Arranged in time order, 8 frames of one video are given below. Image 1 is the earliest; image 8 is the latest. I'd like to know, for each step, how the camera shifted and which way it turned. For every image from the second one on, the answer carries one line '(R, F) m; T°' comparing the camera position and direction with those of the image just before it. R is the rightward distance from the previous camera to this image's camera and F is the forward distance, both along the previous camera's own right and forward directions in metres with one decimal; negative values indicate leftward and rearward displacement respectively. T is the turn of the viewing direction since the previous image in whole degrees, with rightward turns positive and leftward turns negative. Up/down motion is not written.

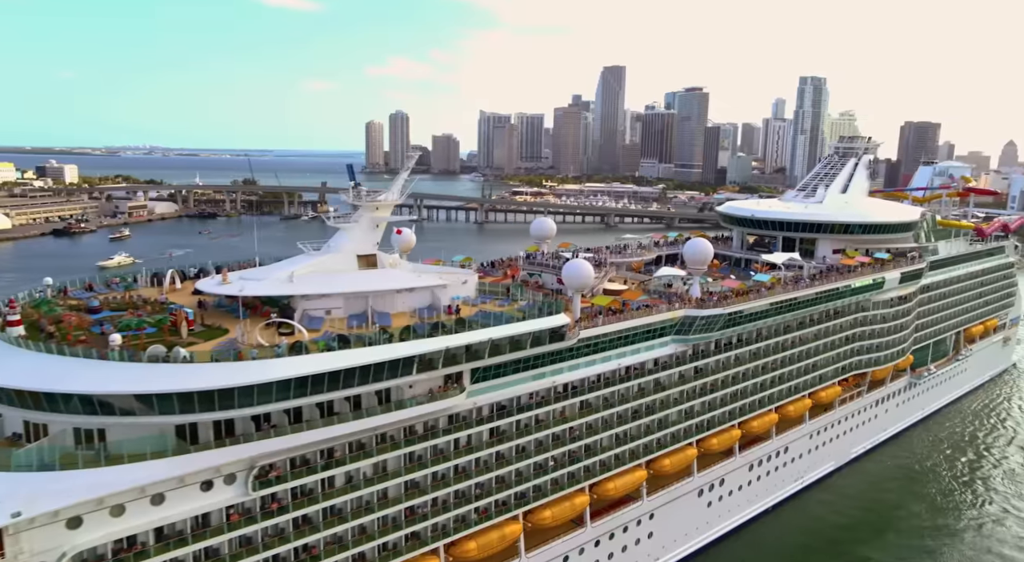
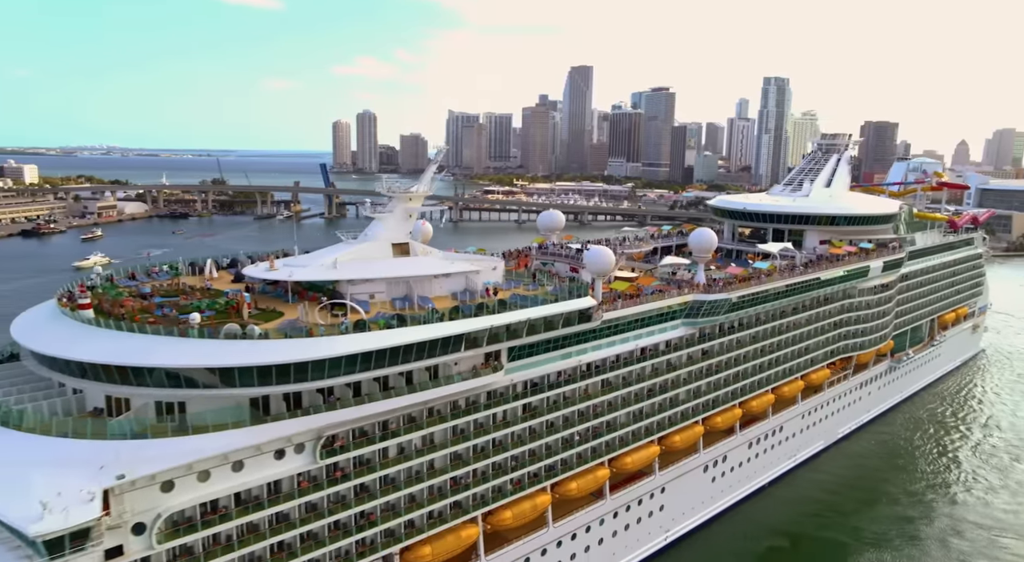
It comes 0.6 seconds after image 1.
(-1.2, -0.8) m; +2°
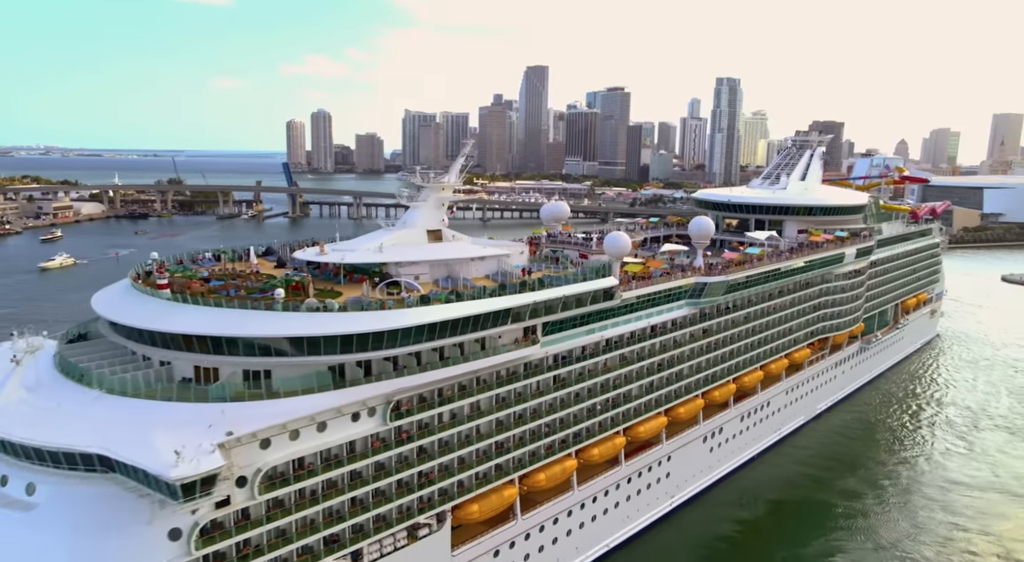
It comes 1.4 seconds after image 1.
(-1.5, -1.2) m; +3°
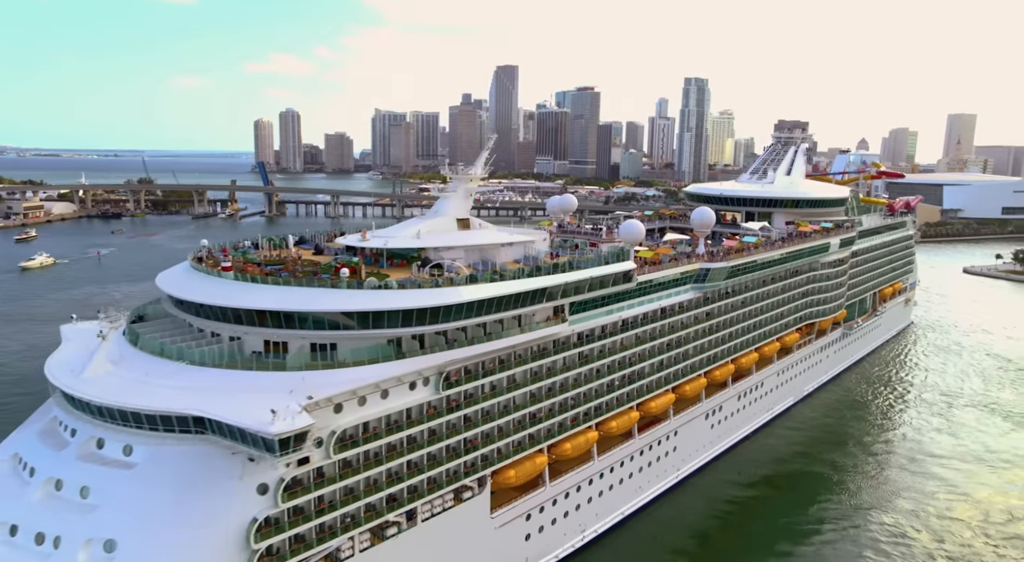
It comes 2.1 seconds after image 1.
(-1.2, -1.1) m; +2°
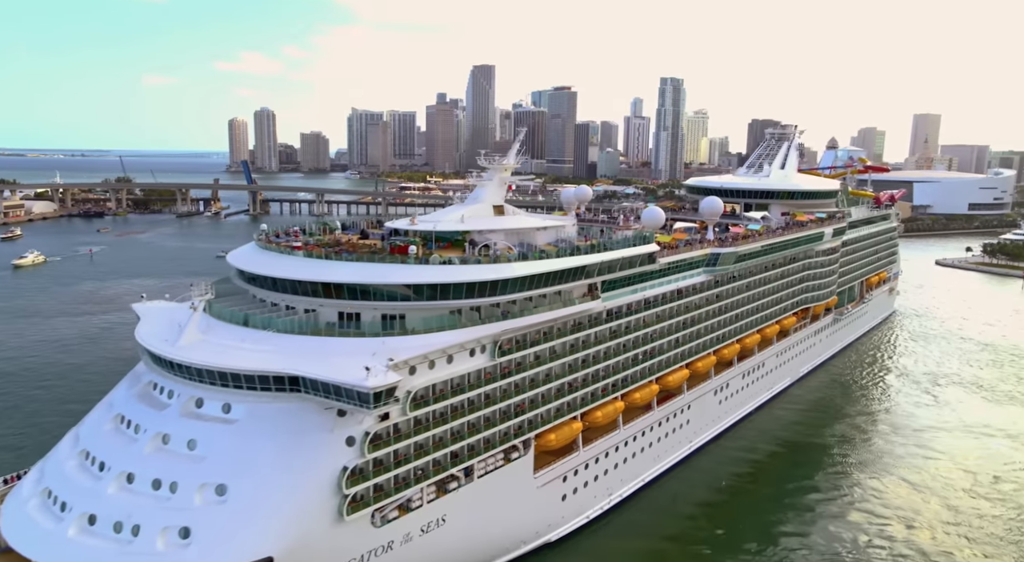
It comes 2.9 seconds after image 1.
(-1.4, -1.3) m; +2°
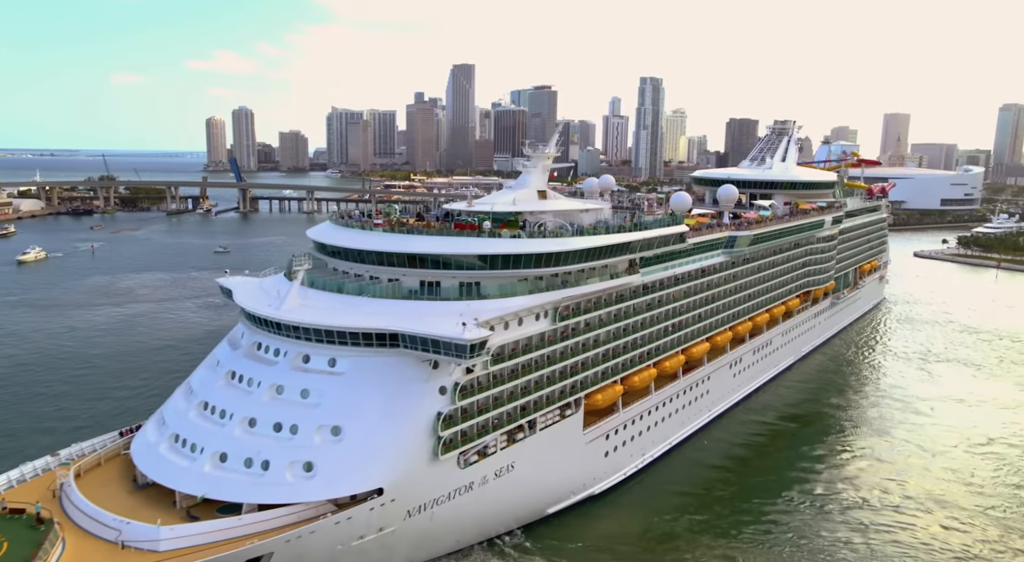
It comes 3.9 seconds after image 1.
(-1.7, -1.6) m; +1°
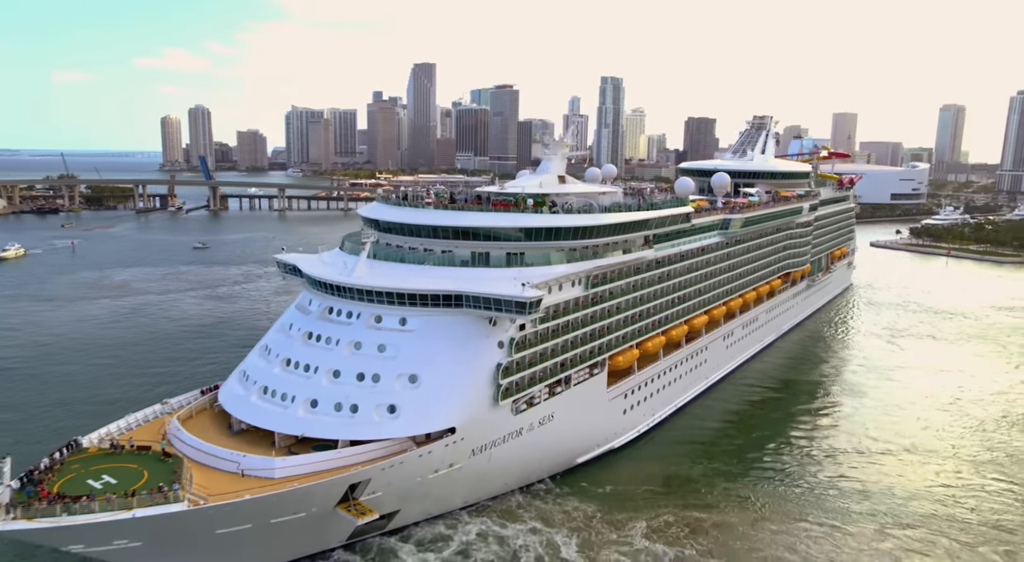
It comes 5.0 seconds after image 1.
(-1.8, -1.9) m; +3°
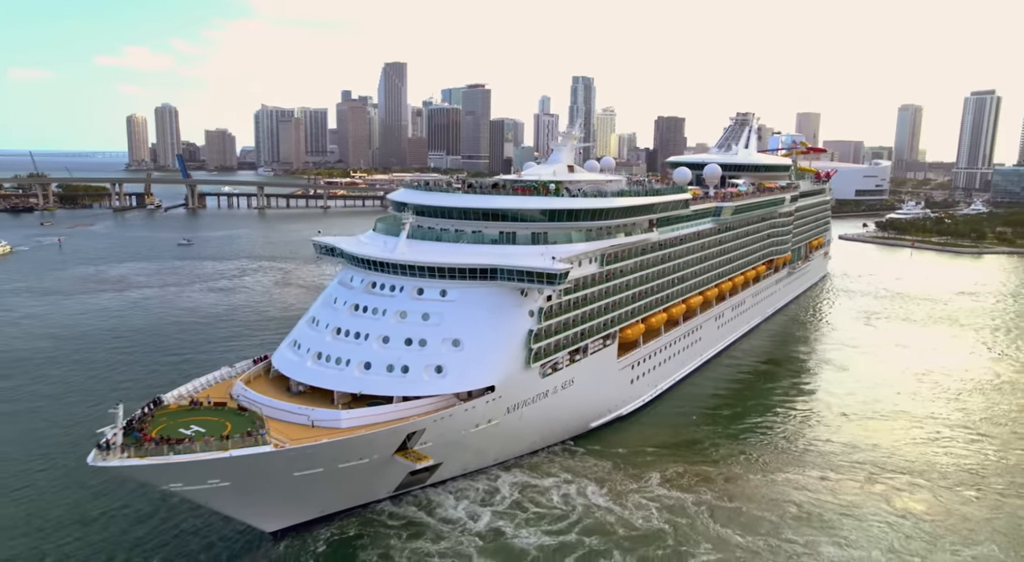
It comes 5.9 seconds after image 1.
(-1.3, -1.6) m; +2°
